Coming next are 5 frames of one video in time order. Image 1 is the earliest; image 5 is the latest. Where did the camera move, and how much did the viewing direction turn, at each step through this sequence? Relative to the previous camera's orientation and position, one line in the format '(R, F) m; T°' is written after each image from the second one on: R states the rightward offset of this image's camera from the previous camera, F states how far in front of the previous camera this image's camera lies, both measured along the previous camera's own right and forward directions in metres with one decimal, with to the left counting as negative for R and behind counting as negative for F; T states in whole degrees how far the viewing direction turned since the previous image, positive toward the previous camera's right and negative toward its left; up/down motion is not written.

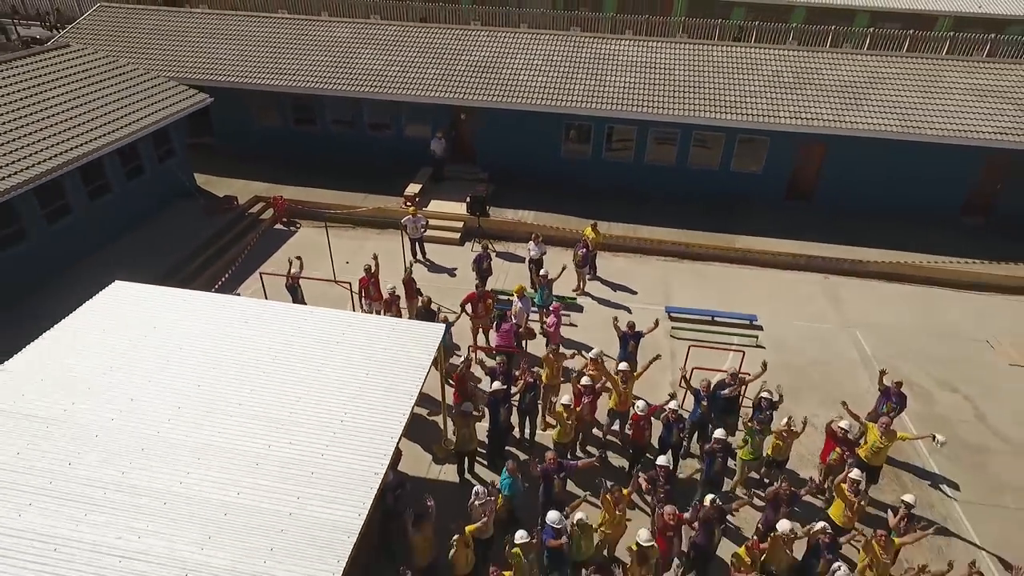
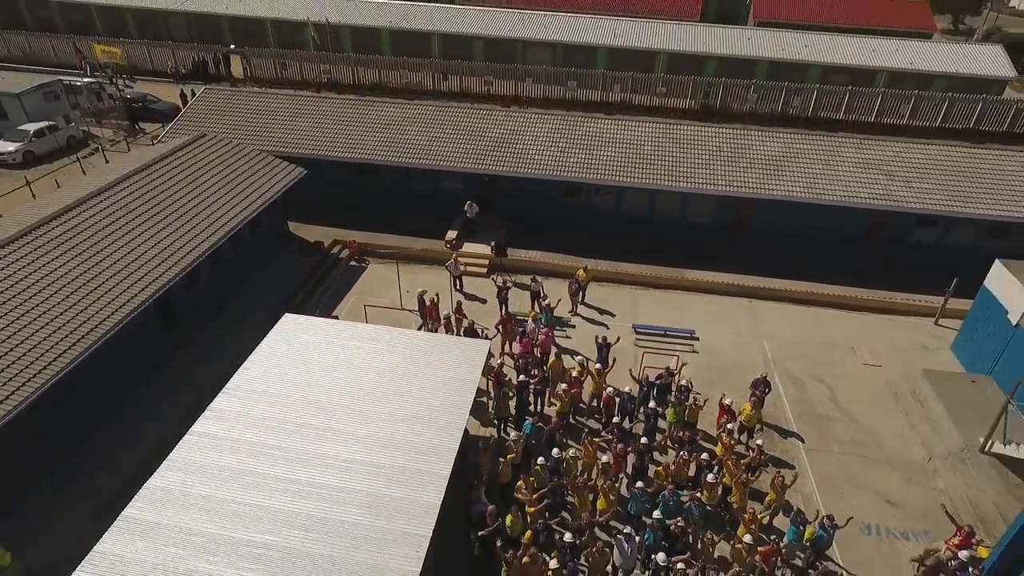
(-0.3, -5.7) m; 0°
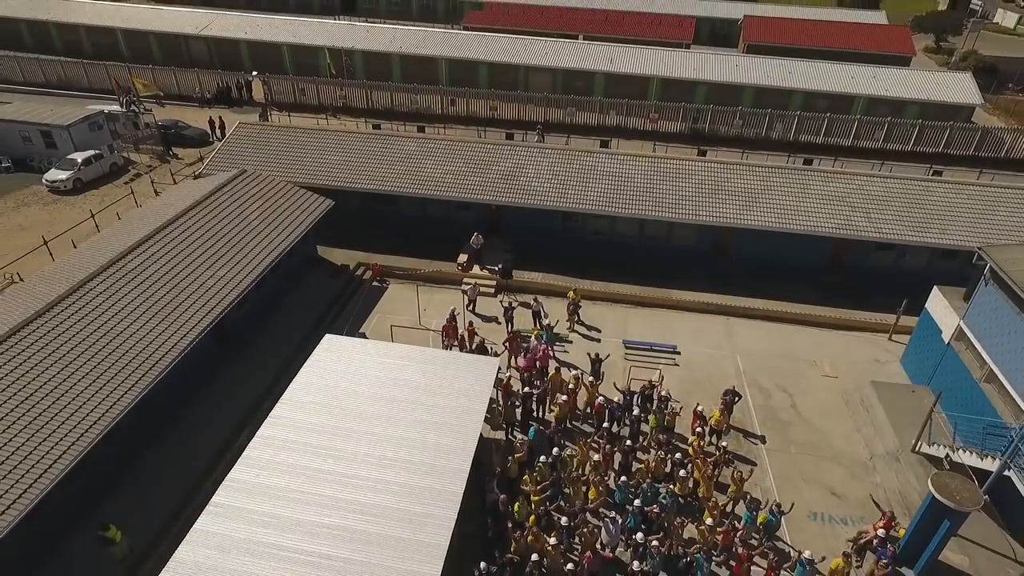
(-0.1, -2.7) m; 0°
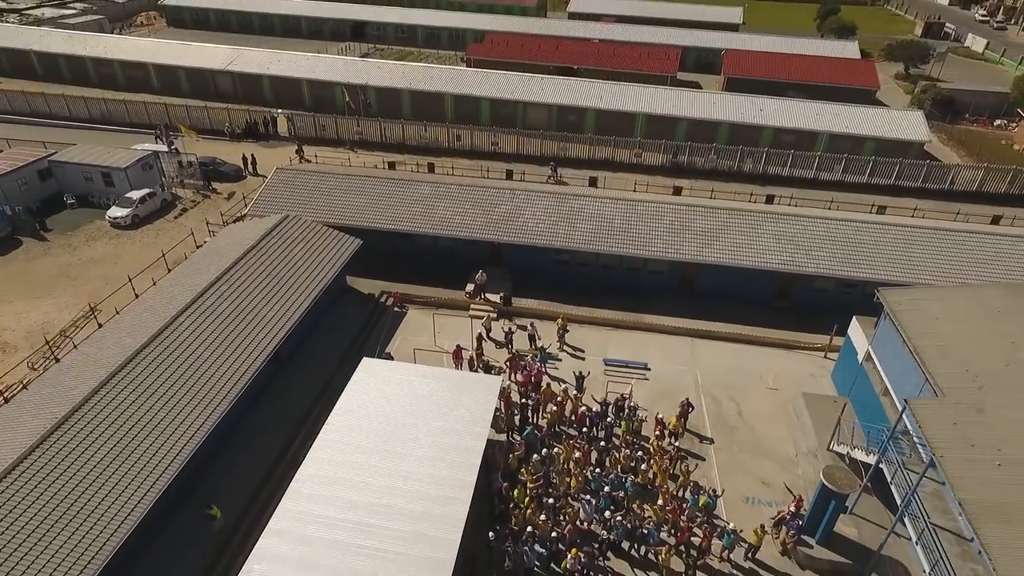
(0.0, -4.5) m; 0°
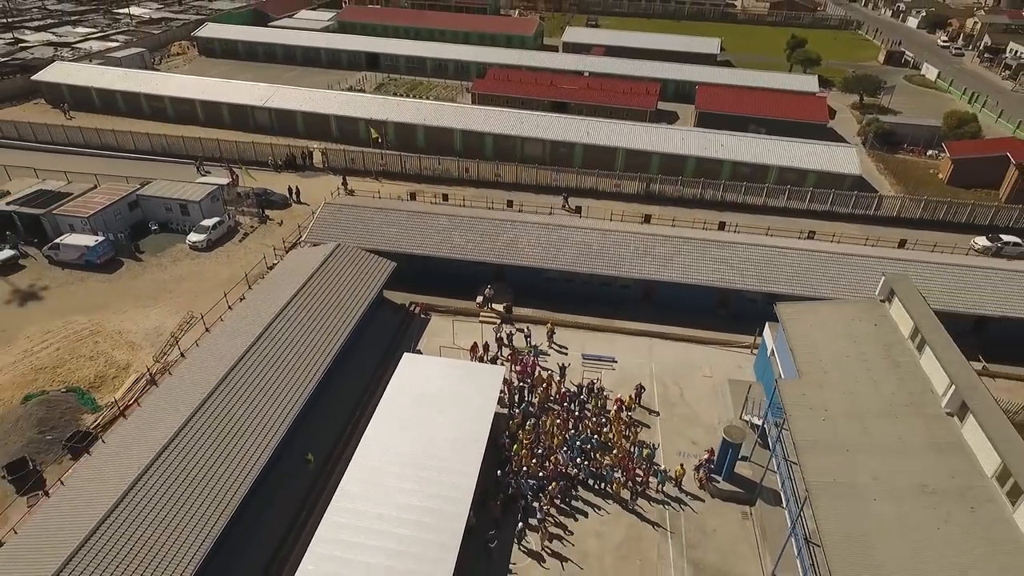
(-0.1, -8.2) m; 0°
